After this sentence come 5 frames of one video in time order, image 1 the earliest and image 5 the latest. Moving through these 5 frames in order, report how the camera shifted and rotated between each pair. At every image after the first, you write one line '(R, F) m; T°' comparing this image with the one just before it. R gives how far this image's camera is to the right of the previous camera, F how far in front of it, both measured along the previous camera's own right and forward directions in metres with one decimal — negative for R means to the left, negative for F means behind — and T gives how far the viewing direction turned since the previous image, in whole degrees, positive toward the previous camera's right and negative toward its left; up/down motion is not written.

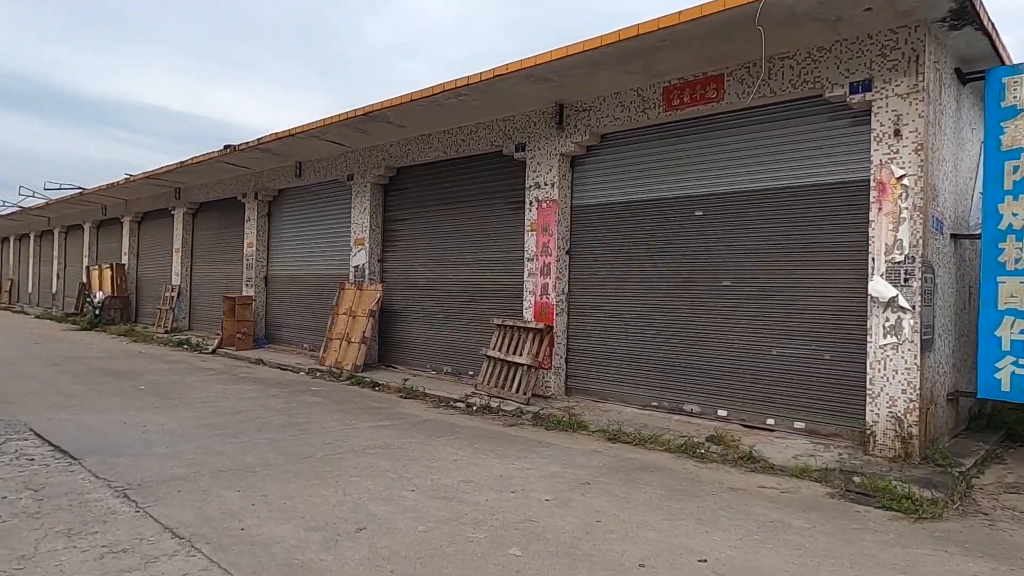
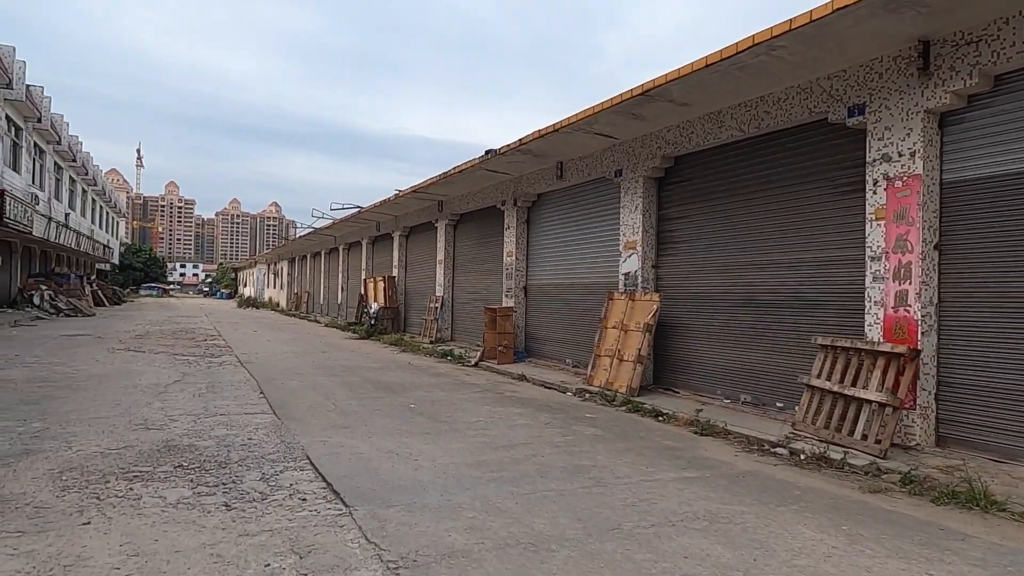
(-0.8, +1.4) m; -20°
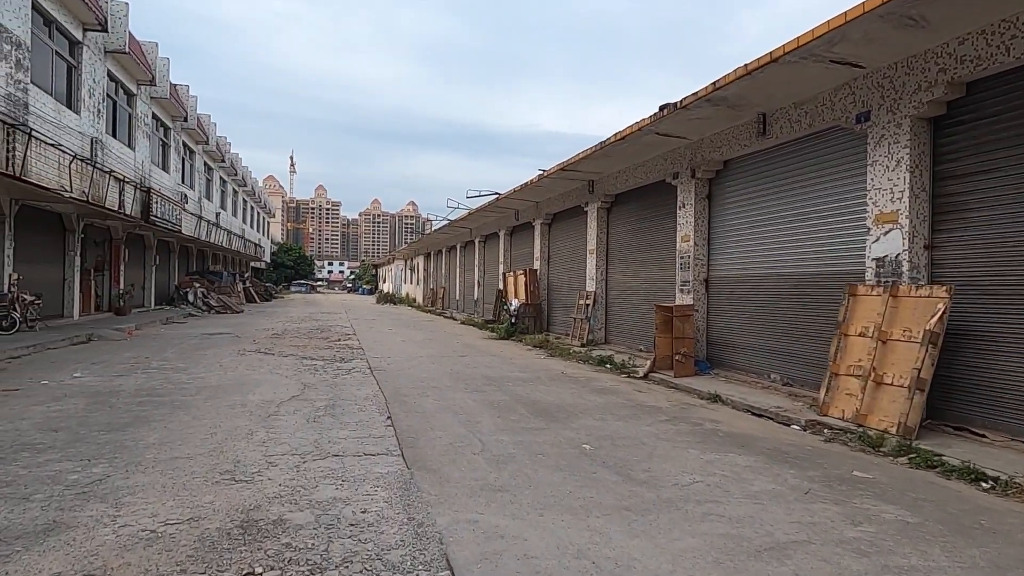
(-0.7, +2.3) m; -11°
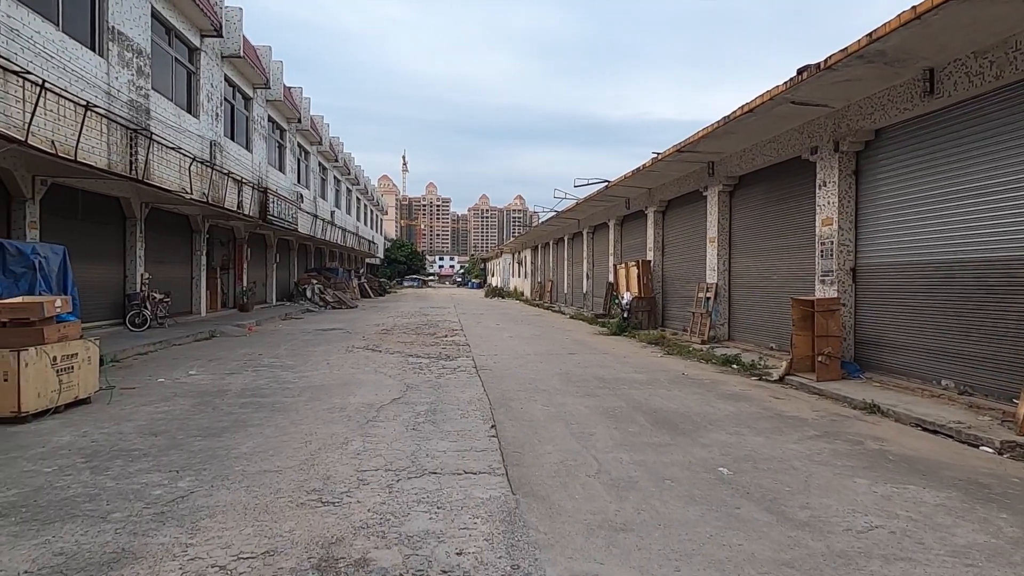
(-0.1, +0.8) m; -9°
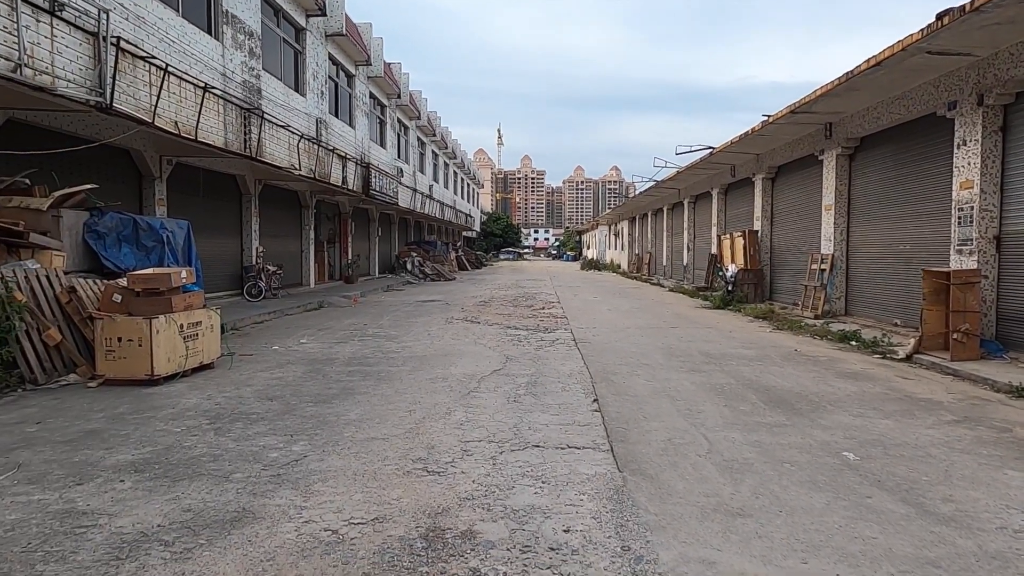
(-0.1, +0.1) m; -8°
